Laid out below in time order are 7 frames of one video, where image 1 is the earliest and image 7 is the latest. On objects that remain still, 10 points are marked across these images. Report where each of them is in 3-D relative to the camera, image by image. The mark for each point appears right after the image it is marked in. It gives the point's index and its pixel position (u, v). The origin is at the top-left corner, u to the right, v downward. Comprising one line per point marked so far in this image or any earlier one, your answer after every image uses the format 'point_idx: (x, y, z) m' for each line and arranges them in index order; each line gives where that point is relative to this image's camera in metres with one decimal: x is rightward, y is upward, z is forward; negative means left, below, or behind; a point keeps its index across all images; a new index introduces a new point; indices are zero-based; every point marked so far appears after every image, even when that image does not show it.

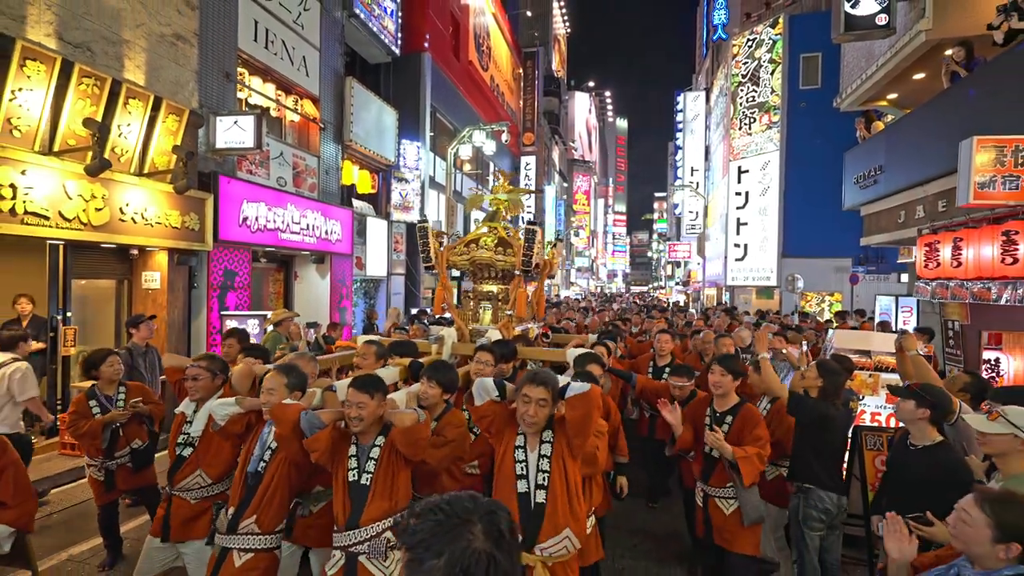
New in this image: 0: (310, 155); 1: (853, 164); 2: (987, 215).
0: (-6.1, +4.0, +13.5) m
1: (+9.6, +3.5, +12.8) m
2: (+7.8, +1.2, +7.5) m
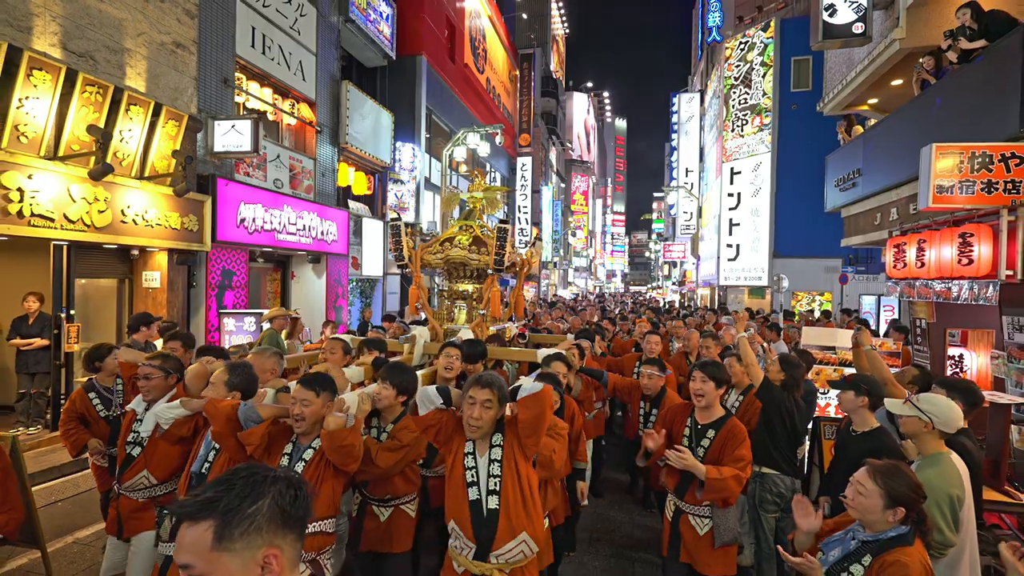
0: (-6.3, +4.0, +13.9) m
1: (+9.4, +3.5, +13.2) m
2: (+7.5, +1.2, +7.9) m
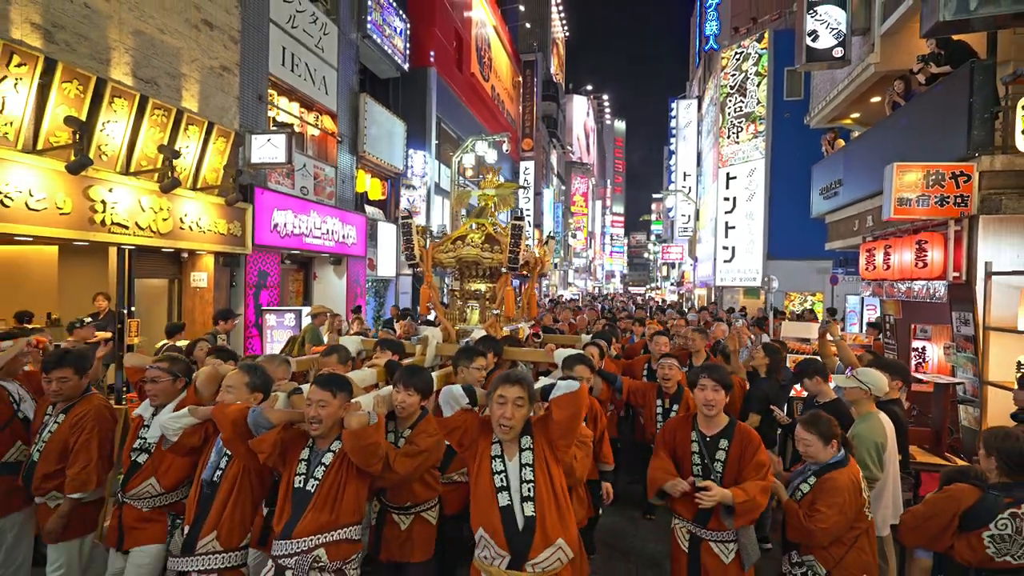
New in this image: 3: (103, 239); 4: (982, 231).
0: (-6.0, +4.0, +14.9) m
1: (+9.6, +3.5, +14.2) m
2: (+7.8, +1.2, +8.9) m
3: (-7.2, +0.9, +8.0) m
4: (+7.6, +0.9, +7.4) m
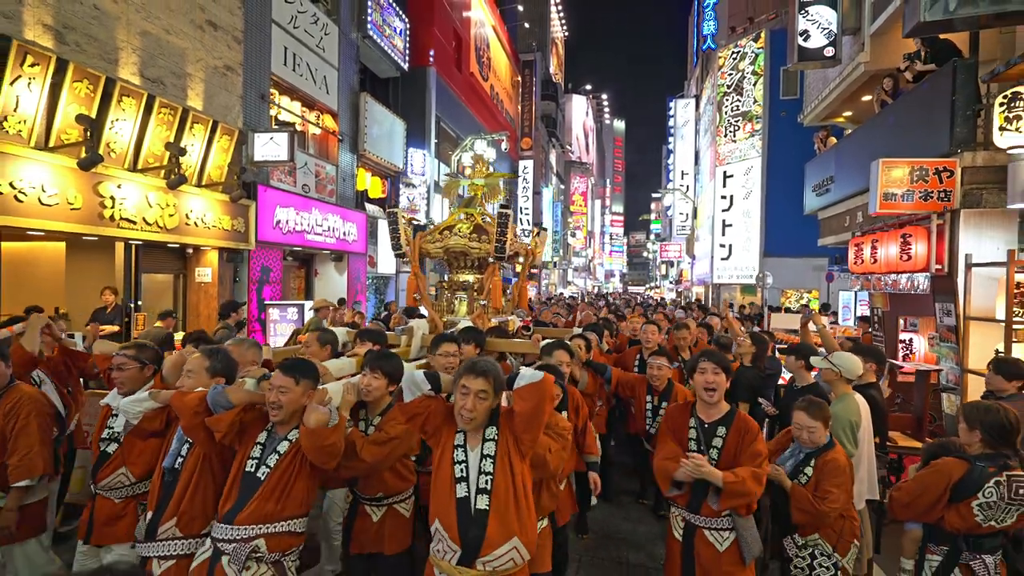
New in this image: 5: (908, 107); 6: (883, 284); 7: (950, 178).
0: (-6.1, +4.2, +15.1) m
1: (+9.6, +3.7, +14.5) m
2: (+7.8, +1.4, +9.2) m
3: (-7.3, +1.0, +8.2) m
4: (+7.6, +1.1, +7.6) m
5: (+7.9, +3.6, +9.1) m
6: (+7.6, +0.1, +9.3) m
7: (+7.4, +1.9, +7.7) m
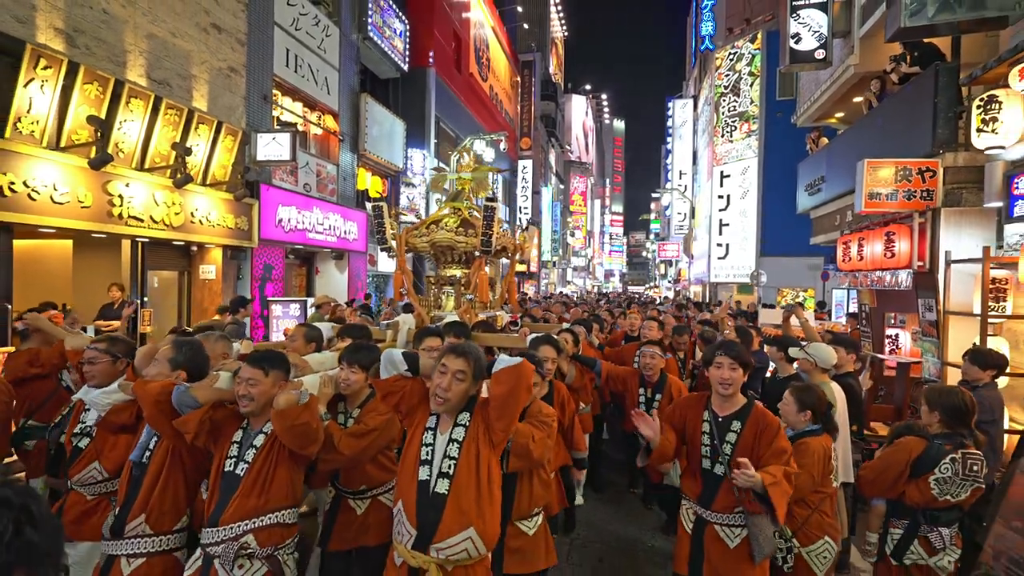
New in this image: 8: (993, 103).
0: (-6.2, +4.2, +15.4) m
1: (+9.5, +3.7, +14.7) m
2: (+7.7, +1.4, +9.4) m
3: (-7.4, +1.1, +8.5) m
4: (+7.5, +1.1, +7.9) m
5: (+7.8, +3.7, +9.3) m
6: (+7.5, +0.2, +9.5) m
7: (+7.4, +1.9, +7.9) m
8: (+7.1, +2.7, +6.7) m
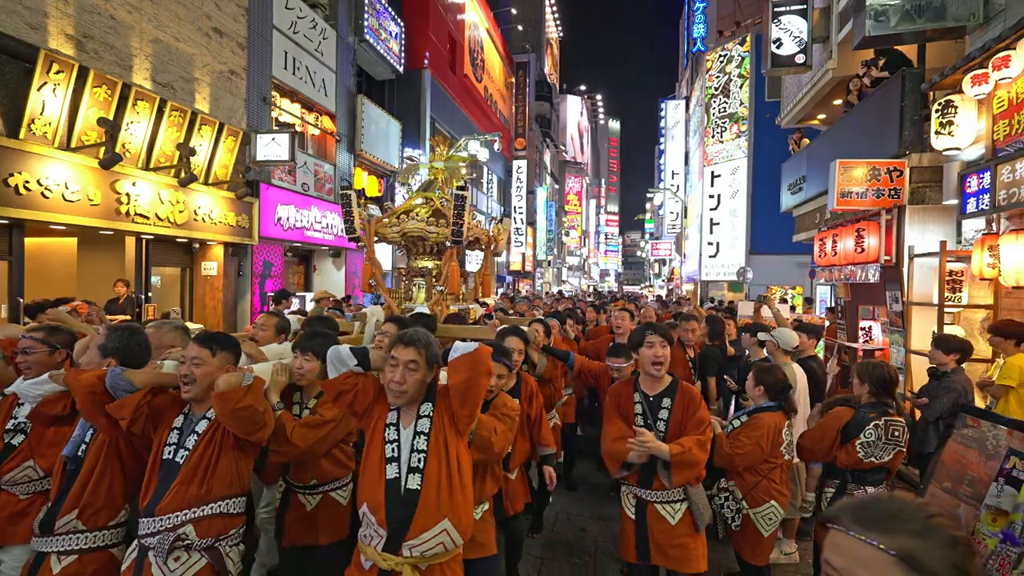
0: (-6.4, +4.4, +15.8) m
1: (+9.3, +3.9, +15.2) m
2: (+7.5, +1.6, +9.9) m
3: (-7.5, +1.2, +8.8) m
4: (+7.3, +1.3, +8.4) m
5: (+7.6, +3.8, +9.8) m
6: (+7.3, +0.3, +10.0) m
7: (+7.2, +2.1, +8.4) m
8: (+6.9, +2.9, +7.2) m
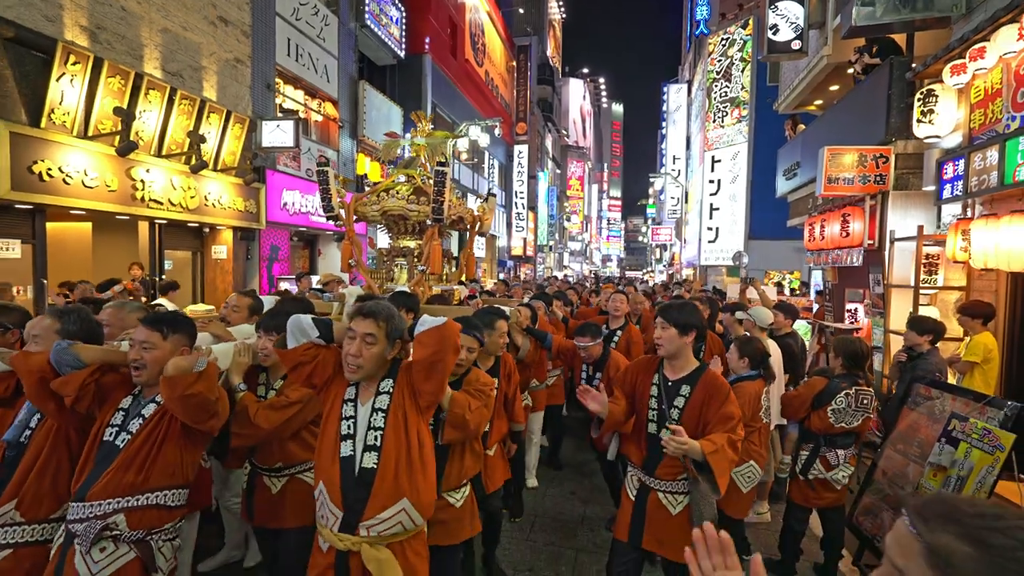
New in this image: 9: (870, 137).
0: (-6.4, +4.9, +16.0) m
1: (+9.3, +4.4, +15.5) m
2: (+7.5, +1.9, +10.2) m
3: (-7.6, +1.5, +9.2) m
4: (+7.3, +1.6, +8.7) m
5: (+7.6, +4.2, +10.0) m
6: (+7.3, +0.7, +10.4) m
7: (+7.1, +2.4, +8.7) m
8: (+6.9, +3.1, +7.5) m
9: (+7.3, +3.1, +9.3) m
